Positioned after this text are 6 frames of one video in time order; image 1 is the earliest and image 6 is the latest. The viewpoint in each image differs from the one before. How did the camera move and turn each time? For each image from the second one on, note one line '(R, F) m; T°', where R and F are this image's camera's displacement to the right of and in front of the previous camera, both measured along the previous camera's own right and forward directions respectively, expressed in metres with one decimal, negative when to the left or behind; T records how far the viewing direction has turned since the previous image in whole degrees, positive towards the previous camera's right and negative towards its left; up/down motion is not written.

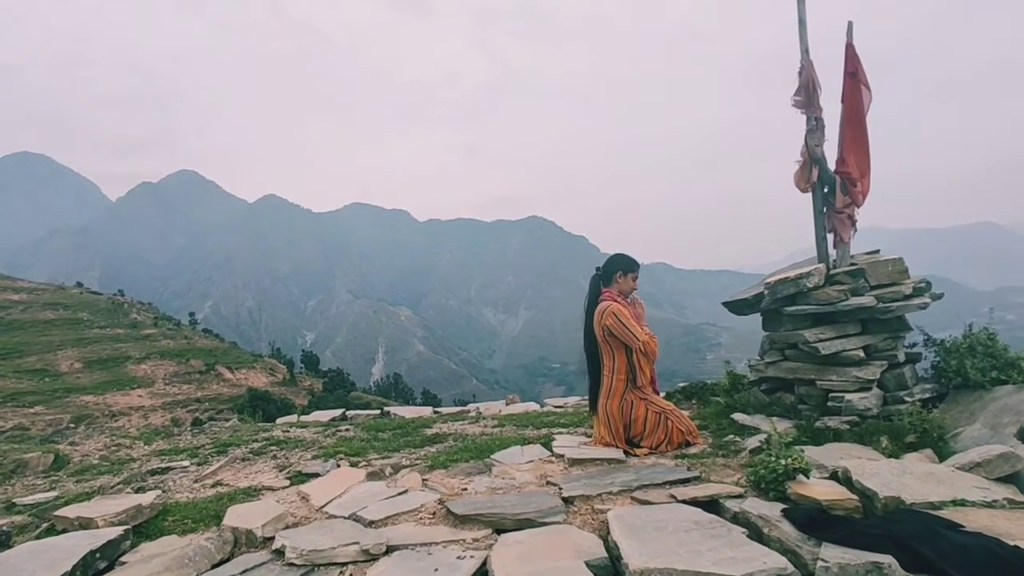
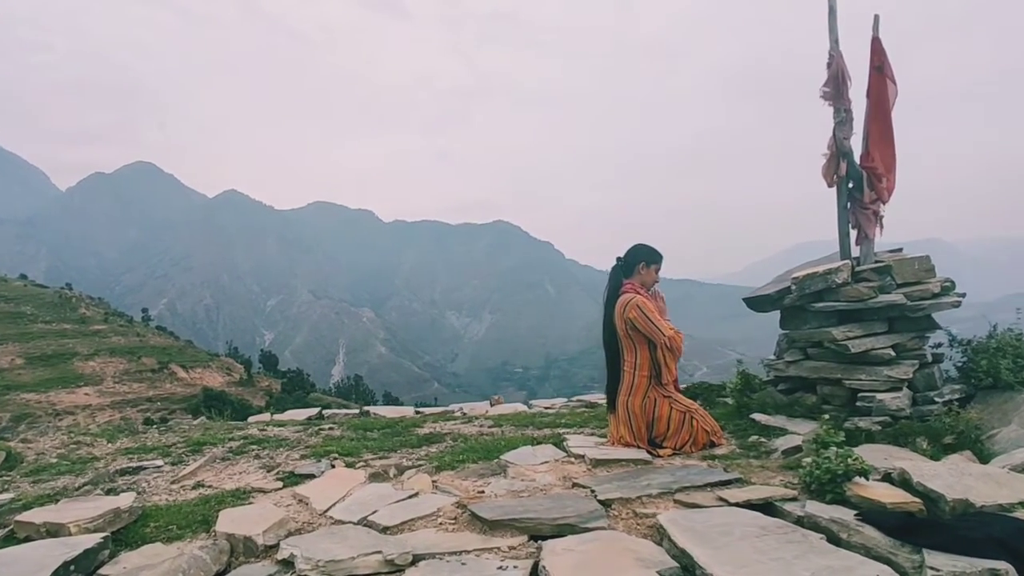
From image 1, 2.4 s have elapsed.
(-0.6, +0.5) m; +3°
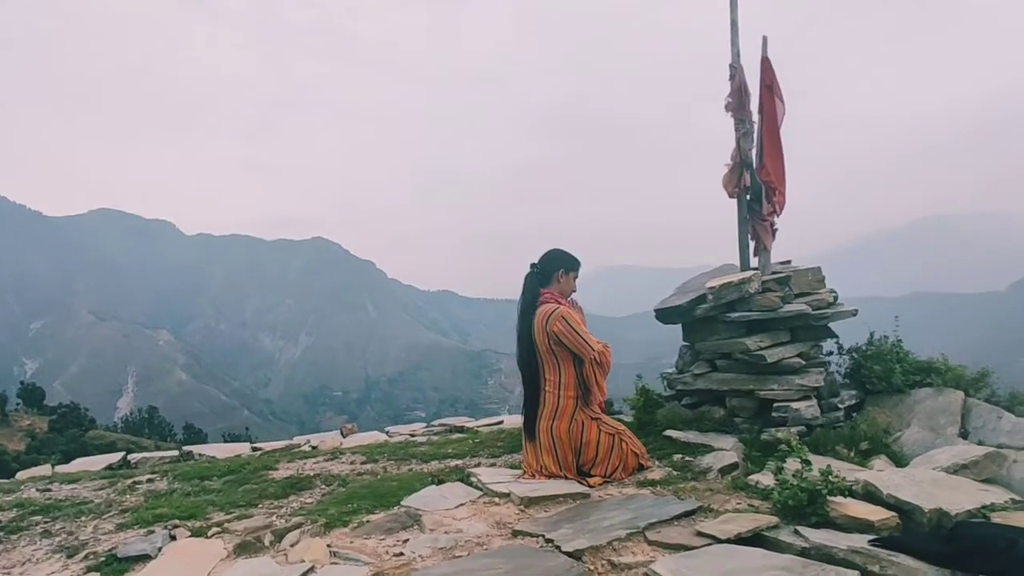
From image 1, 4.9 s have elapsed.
(-0.8, +1.1) m; +17°
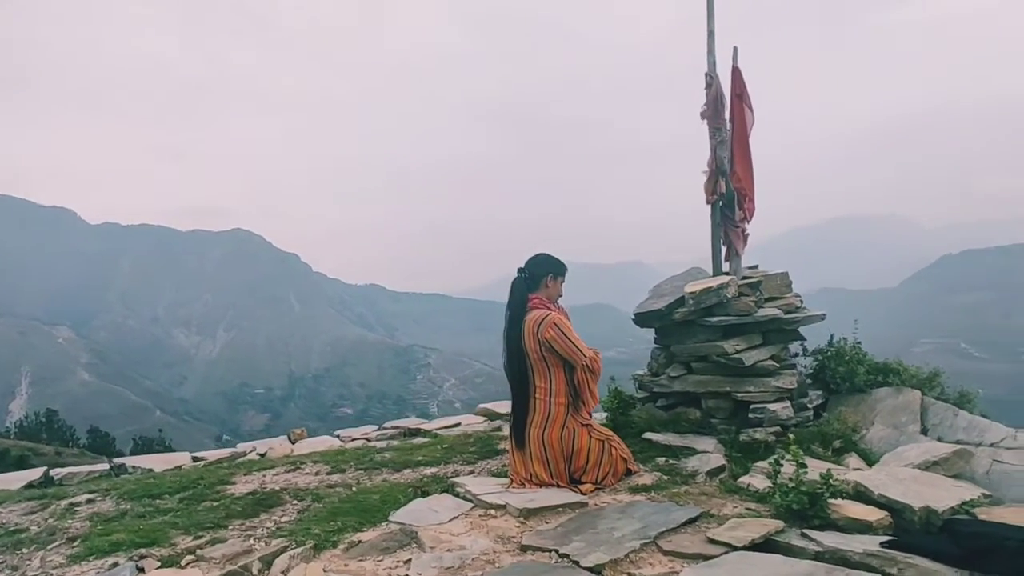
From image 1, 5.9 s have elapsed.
(-0.6, +0.2) m; +7°
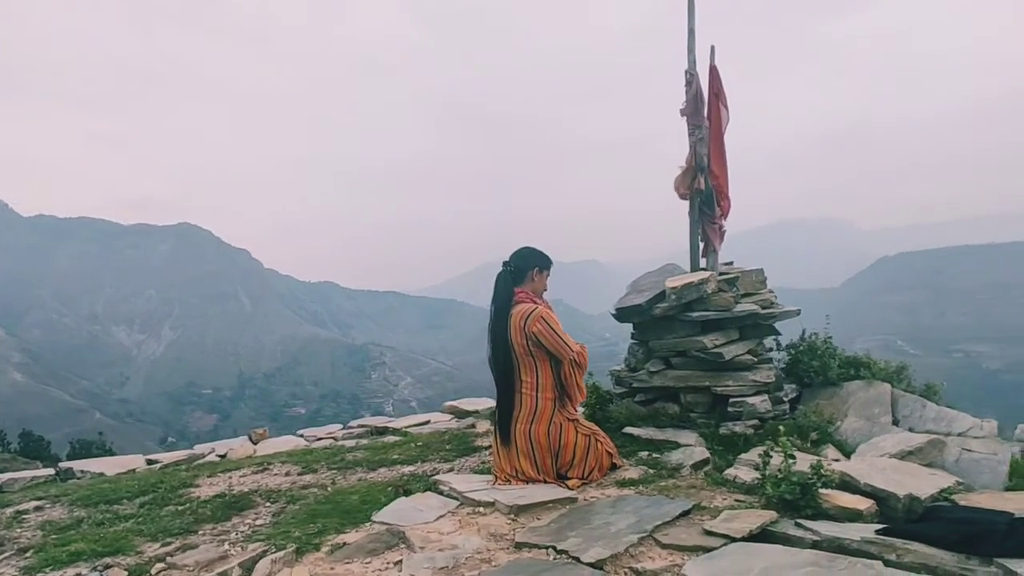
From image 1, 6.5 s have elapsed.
(-0.3, +0.1) m; +4°
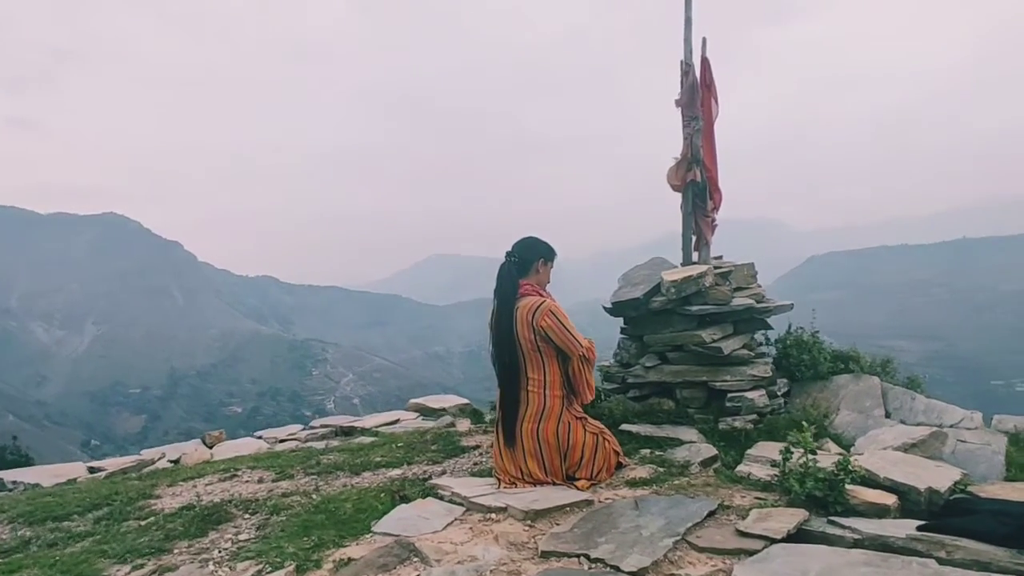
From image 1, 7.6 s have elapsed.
(-0.6, +0.3) m; +5°
